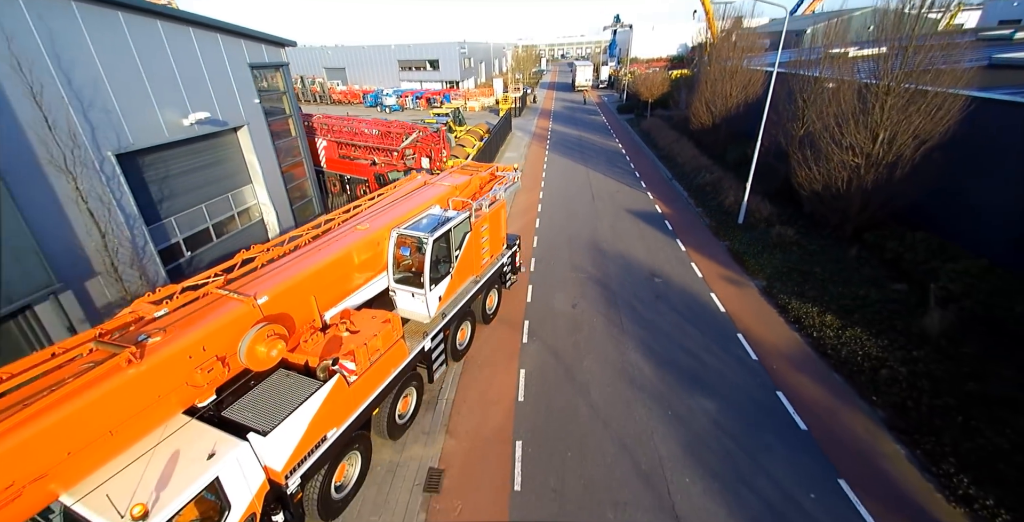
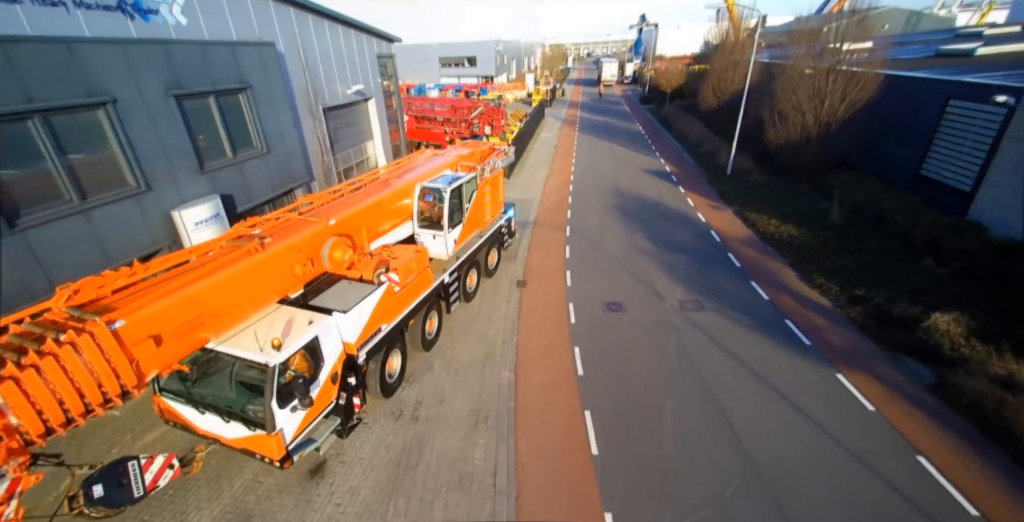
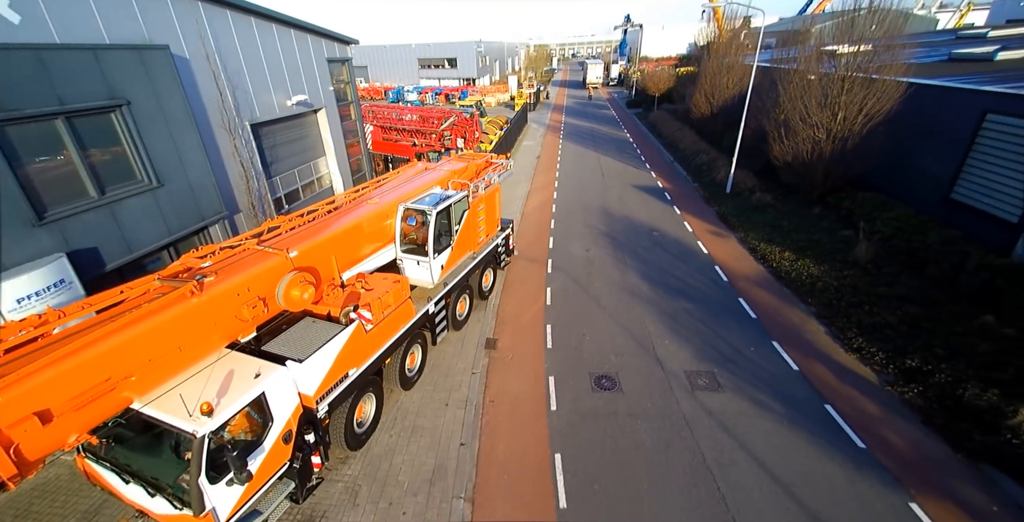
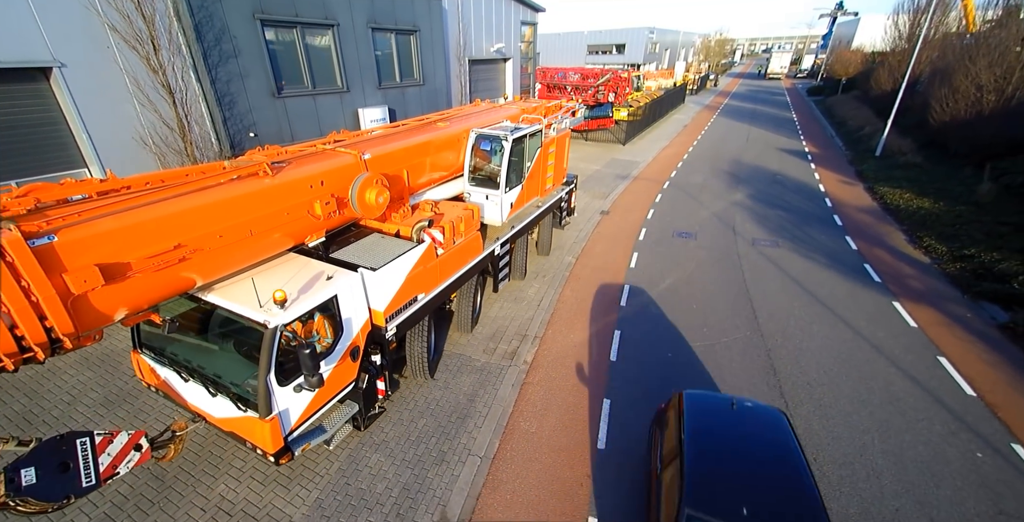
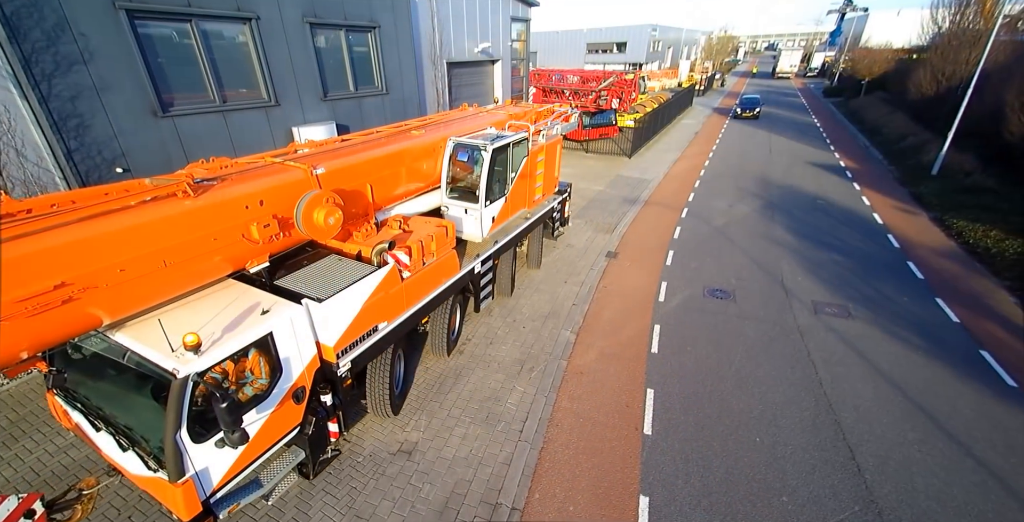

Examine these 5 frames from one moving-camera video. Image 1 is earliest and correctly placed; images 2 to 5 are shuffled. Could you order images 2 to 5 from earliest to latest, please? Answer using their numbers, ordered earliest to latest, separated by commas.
3, 2, 5, 4
